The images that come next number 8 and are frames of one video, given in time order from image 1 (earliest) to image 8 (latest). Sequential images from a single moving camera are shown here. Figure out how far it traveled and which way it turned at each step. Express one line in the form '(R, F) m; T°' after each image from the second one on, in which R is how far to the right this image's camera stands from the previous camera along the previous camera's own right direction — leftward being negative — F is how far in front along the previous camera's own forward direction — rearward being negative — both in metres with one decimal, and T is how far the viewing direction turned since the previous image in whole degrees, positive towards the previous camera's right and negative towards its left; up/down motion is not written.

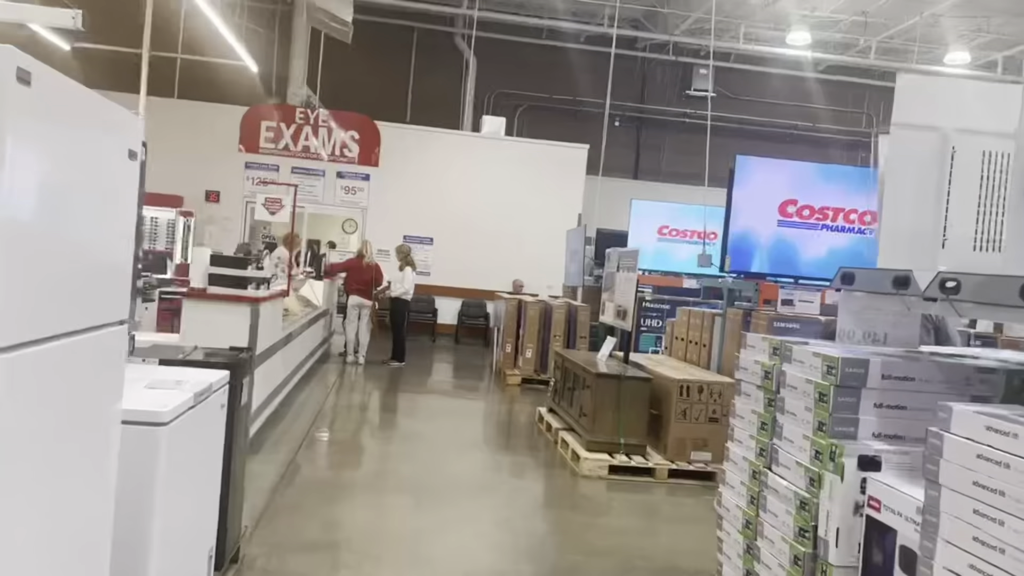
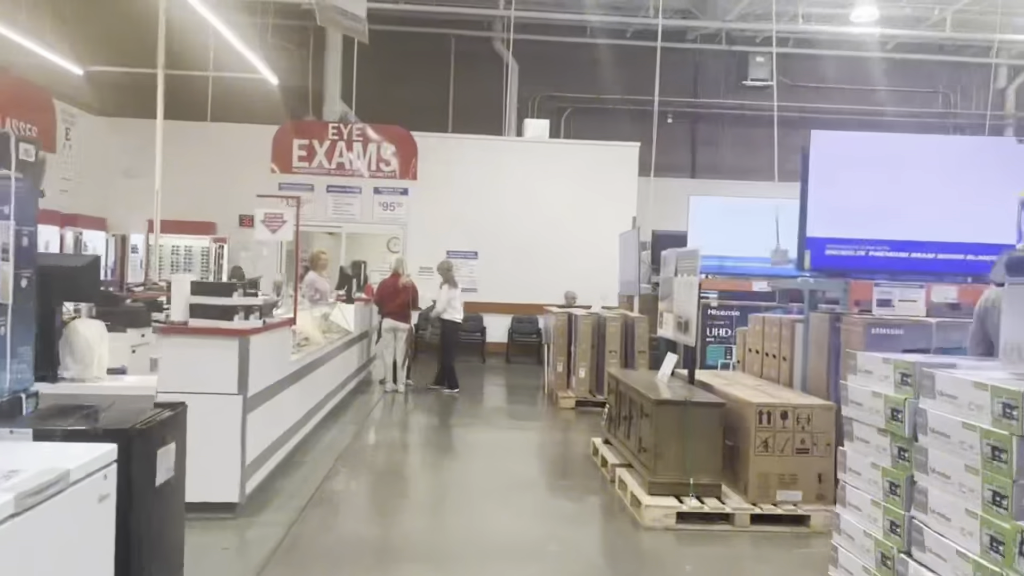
(+0.1, +0.7) m; -4°
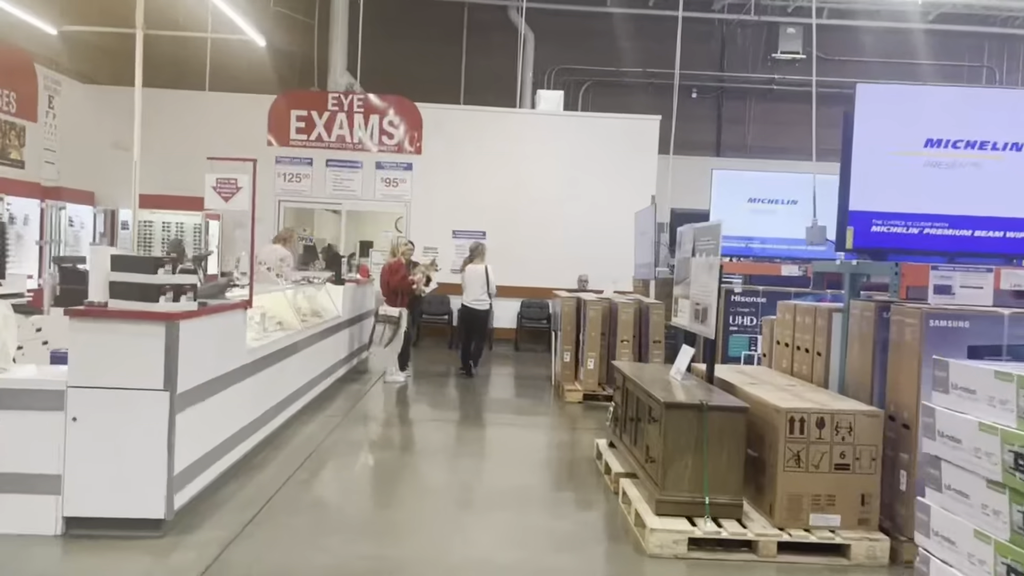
(+0.2, +0.6) m; -2°
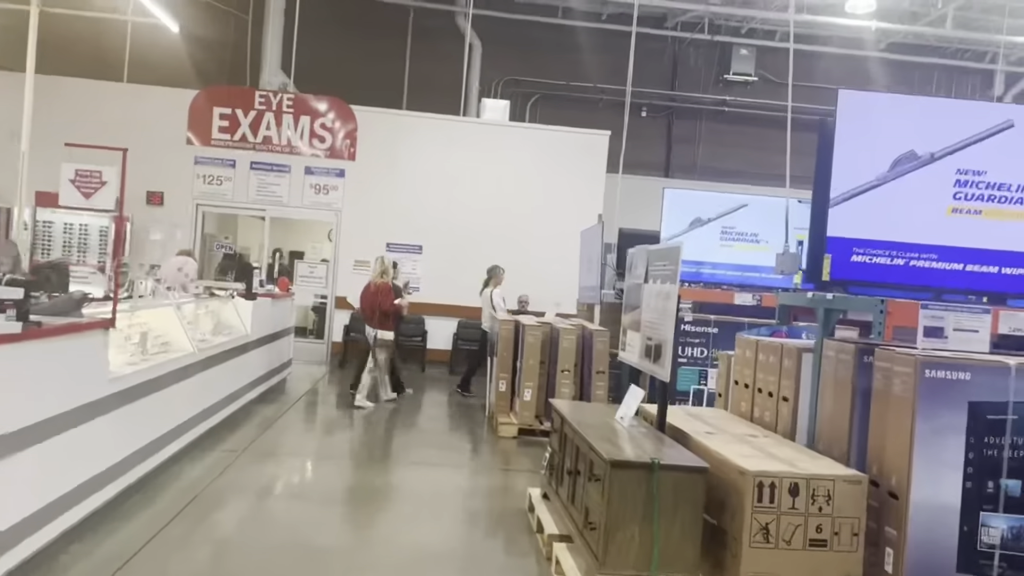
(+0.1, +0.6) m; +4°
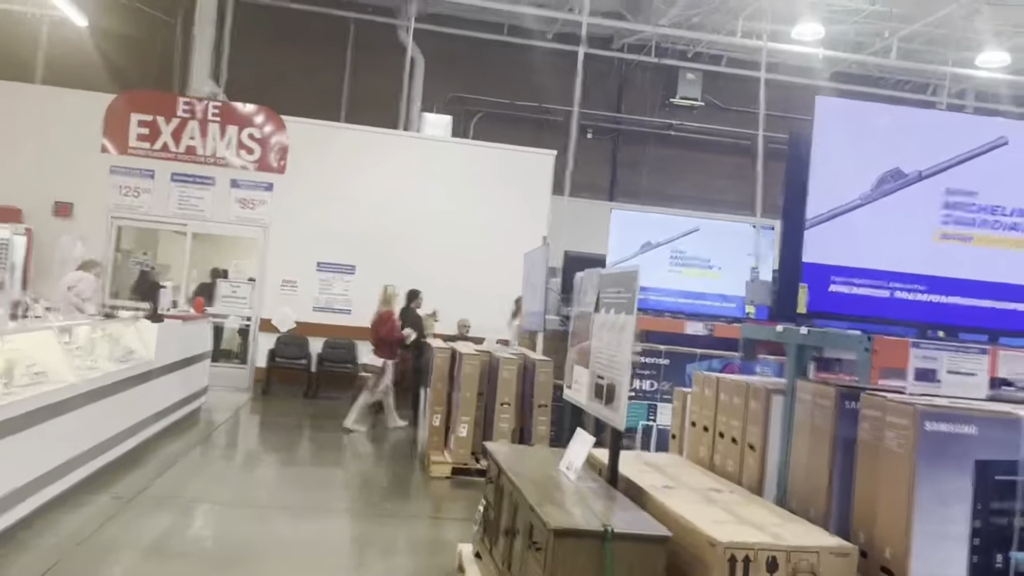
(0.0, +0.5) m; +4°
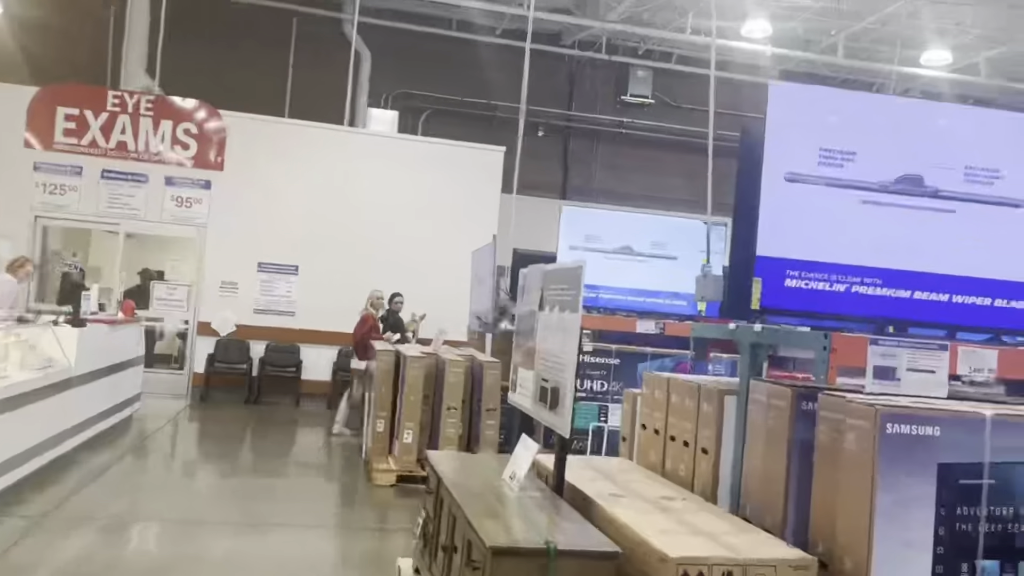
(+0.1, +0.2) m; +3°
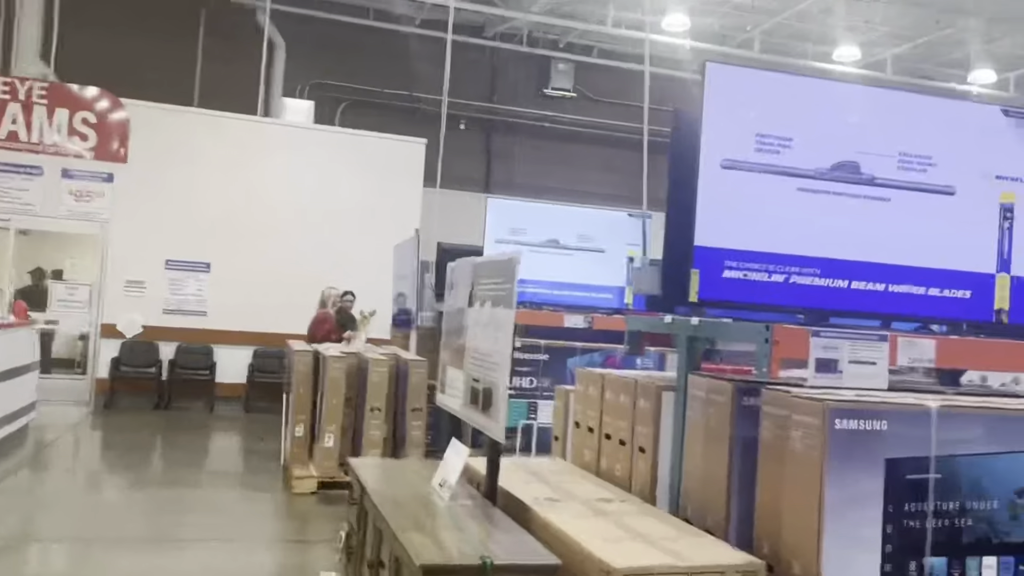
(0.0, +0.2) m; +5°
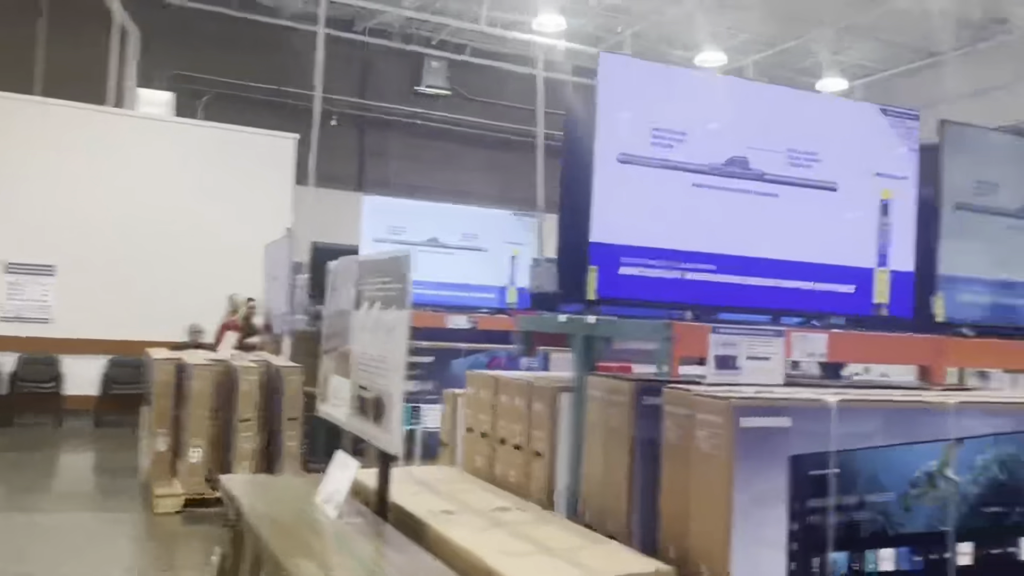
(0.0, +0.1) m; +9°
